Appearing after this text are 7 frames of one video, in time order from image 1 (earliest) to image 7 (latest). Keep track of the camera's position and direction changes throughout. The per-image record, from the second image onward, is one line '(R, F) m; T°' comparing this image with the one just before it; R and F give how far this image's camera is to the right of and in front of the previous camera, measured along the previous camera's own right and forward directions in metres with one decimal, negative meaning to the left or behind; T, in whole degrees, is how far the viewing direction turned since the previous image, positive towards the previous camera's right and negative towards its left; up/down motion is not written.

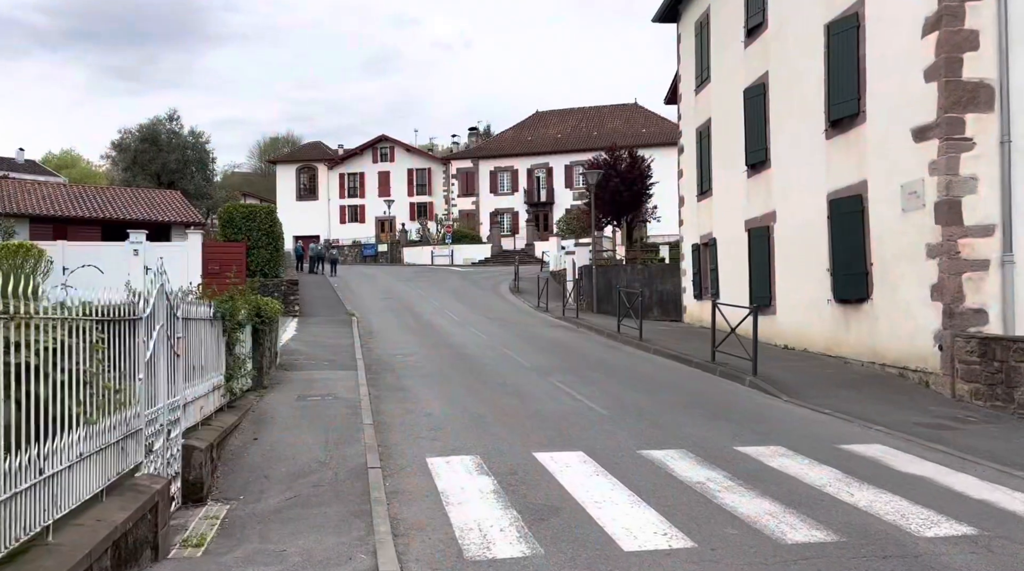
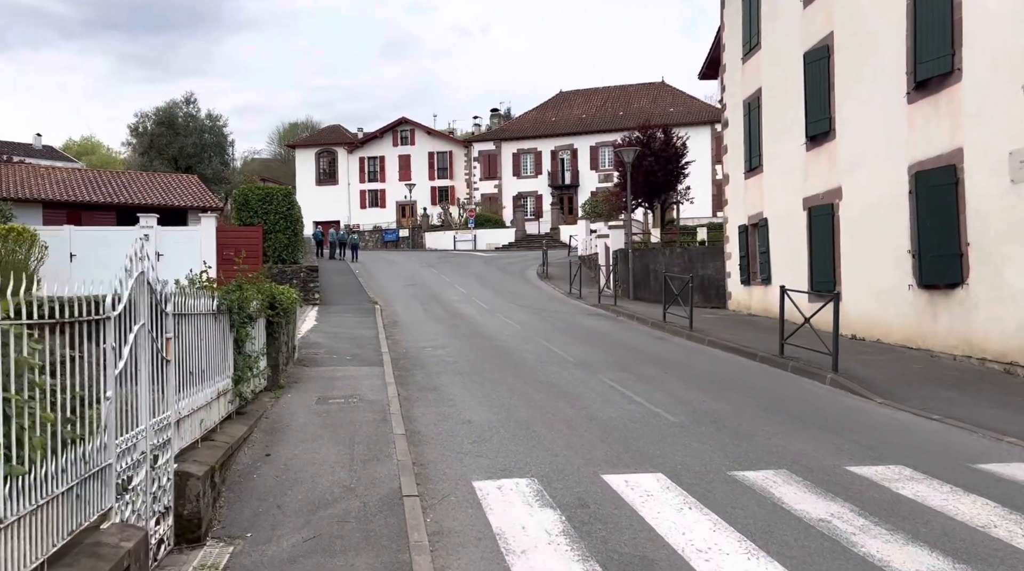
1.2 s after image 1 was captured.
(-0.3, +1.7) m; -1°
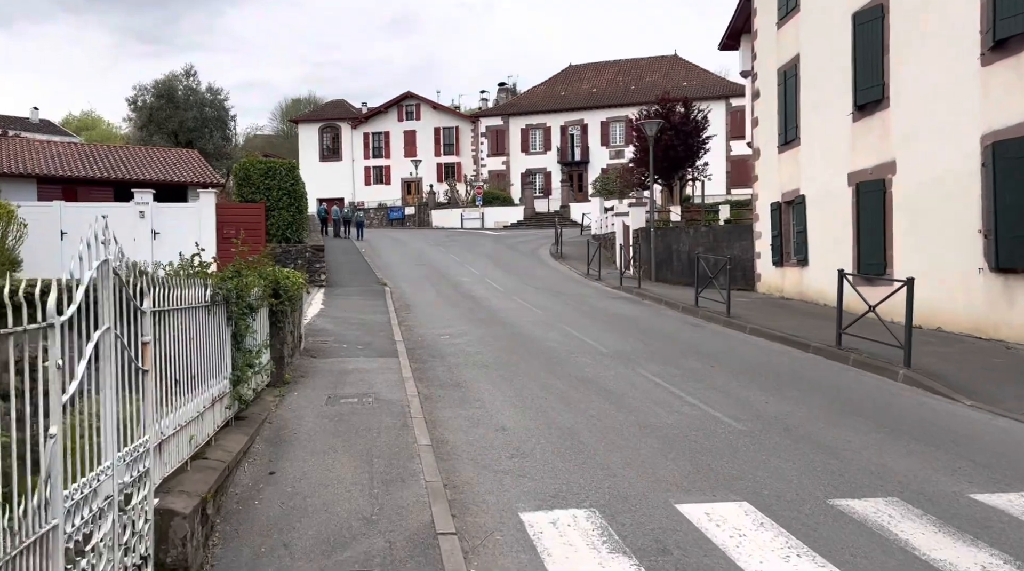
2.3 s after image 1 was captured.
(-0.3, +1.4) m; 0°
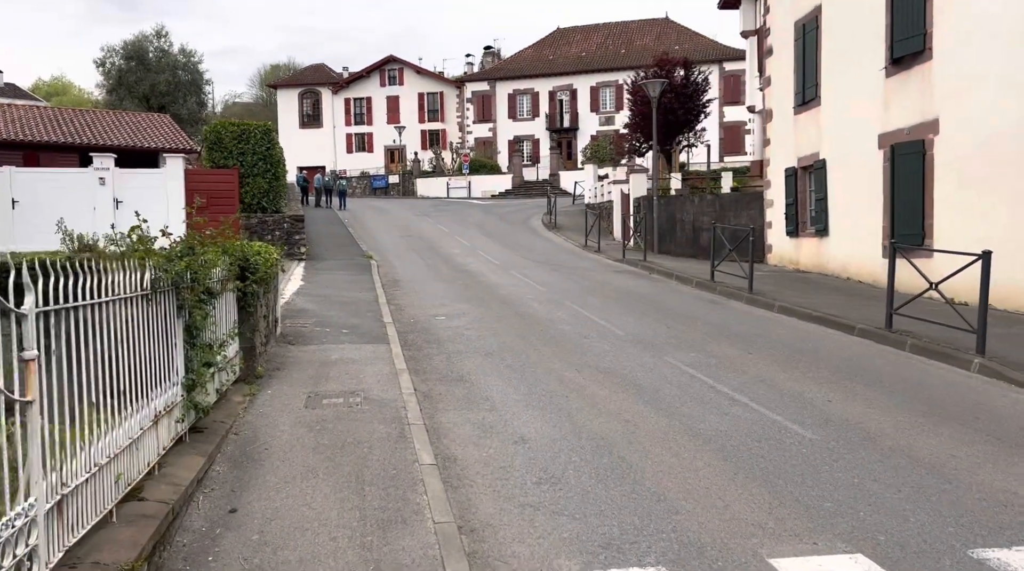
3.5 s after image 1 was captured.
(-0.3, +1.7) m; +1°
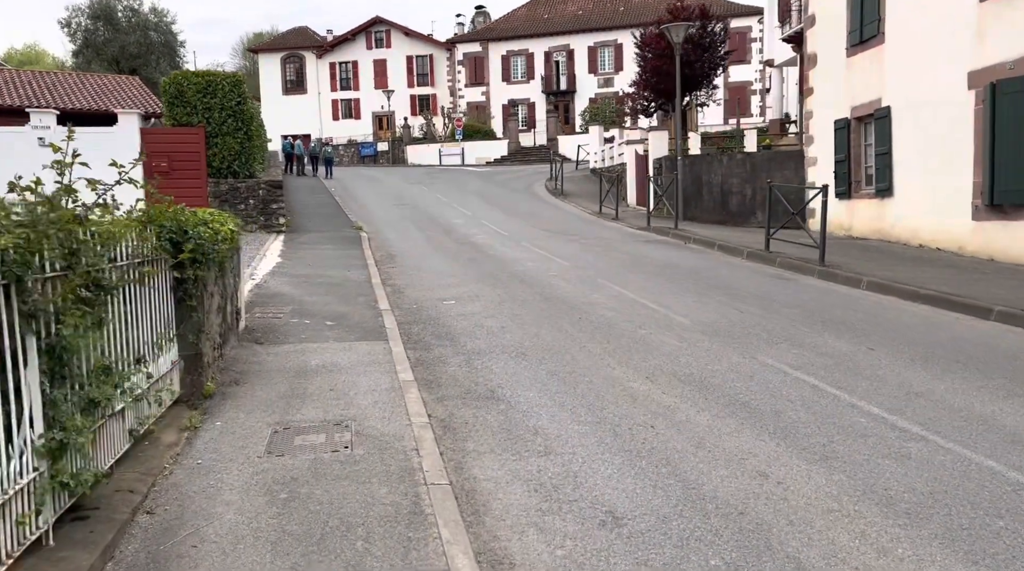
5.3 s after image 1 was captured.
(-0.4, +2.9) m; +1°
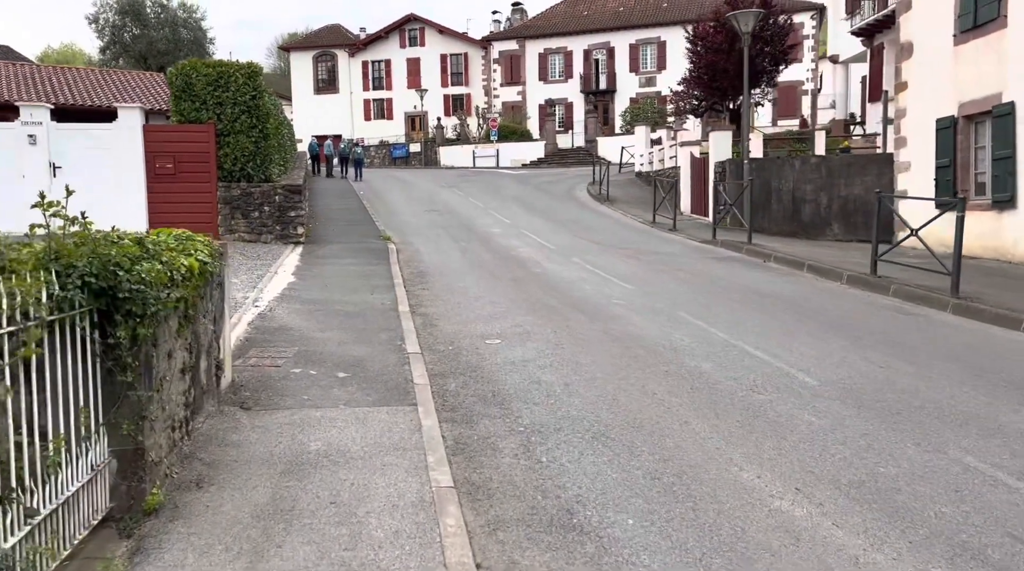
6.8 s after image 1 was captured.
(-0.3, +2.4) m; -2°
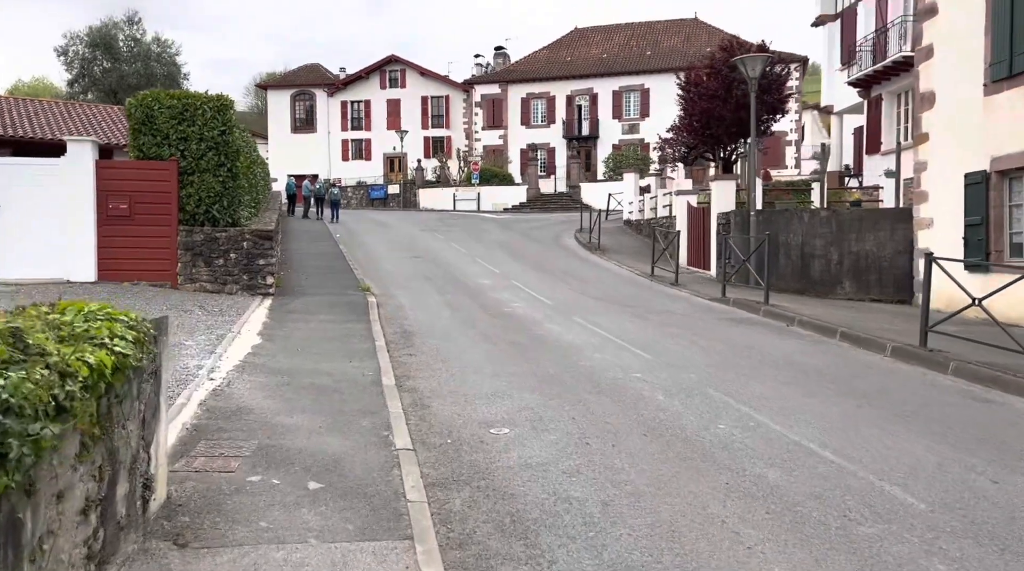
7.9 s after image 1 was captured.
(-0.3, +1.7) m; +1°
